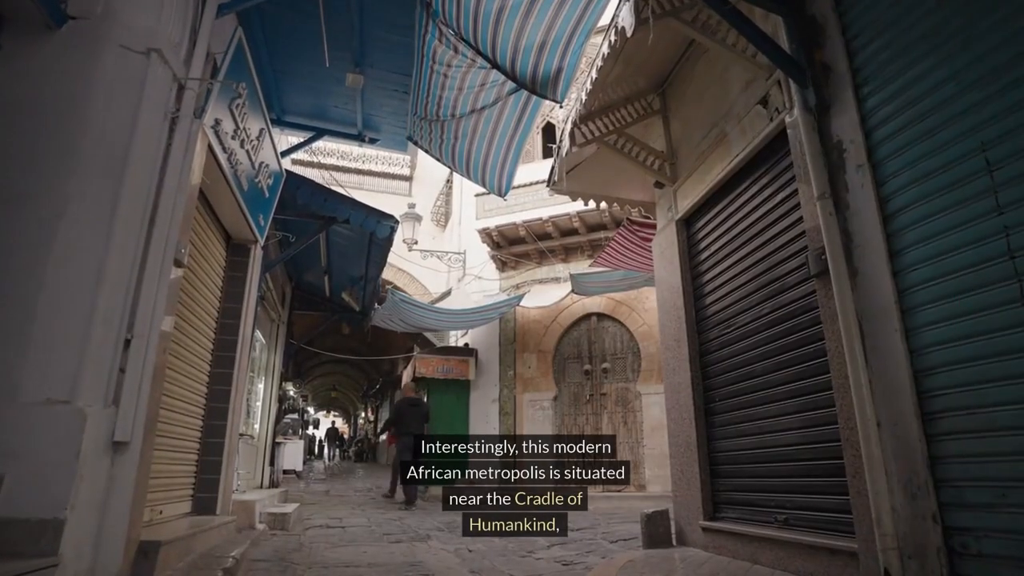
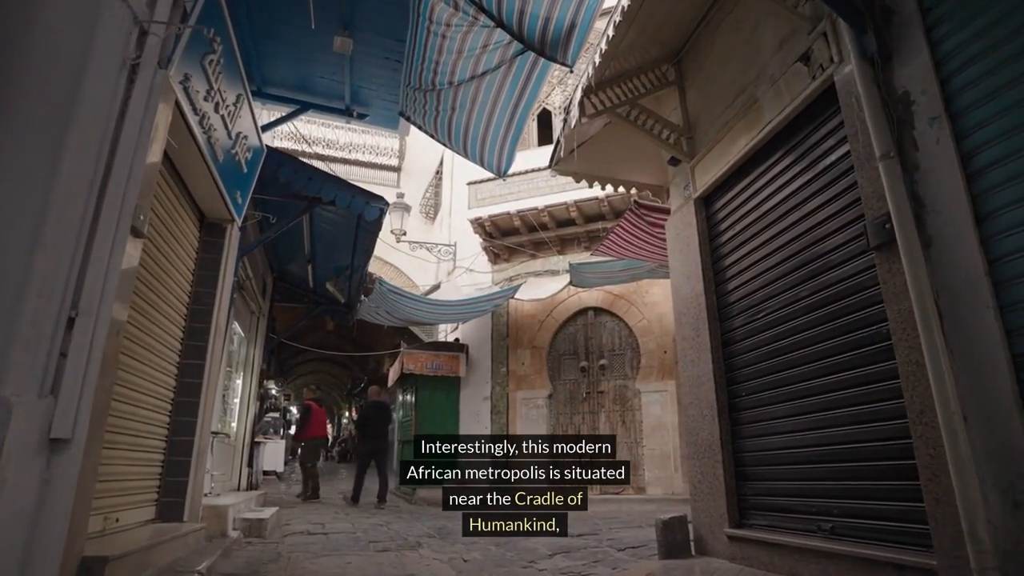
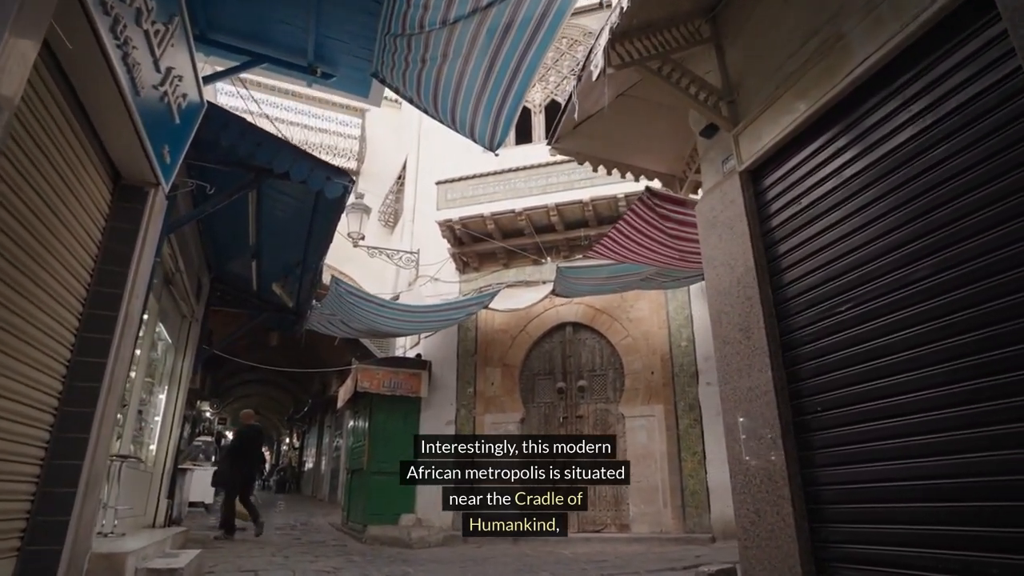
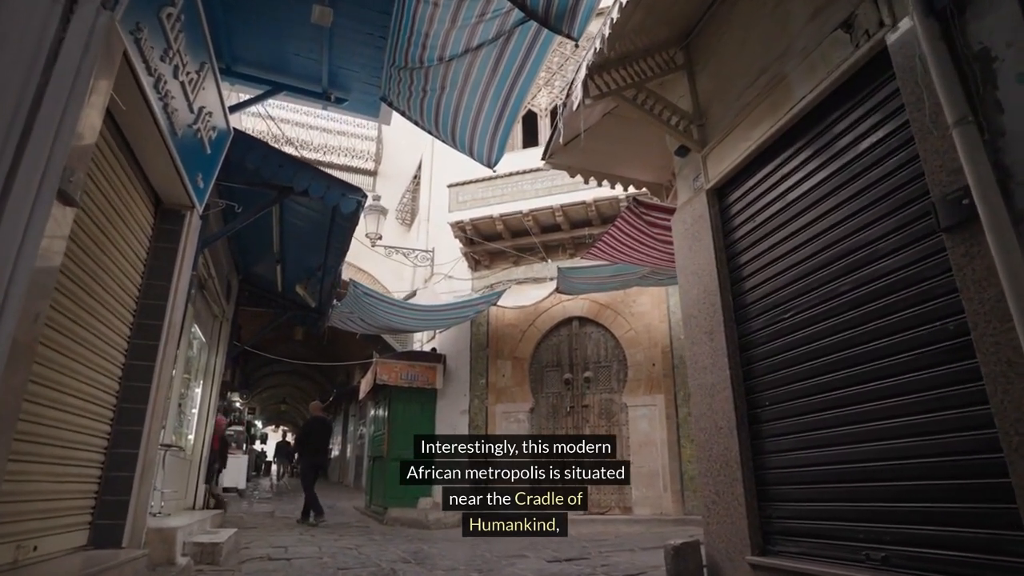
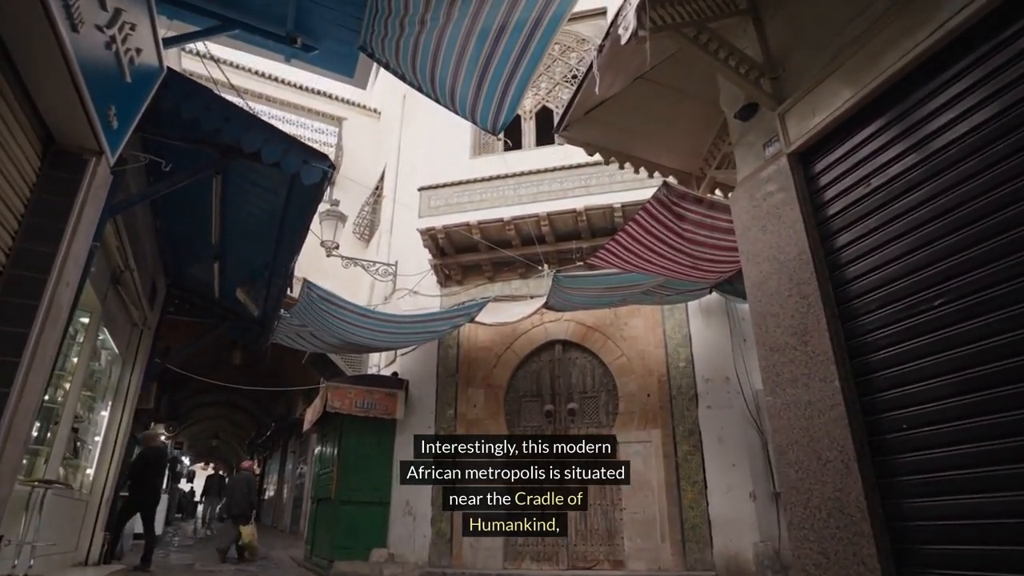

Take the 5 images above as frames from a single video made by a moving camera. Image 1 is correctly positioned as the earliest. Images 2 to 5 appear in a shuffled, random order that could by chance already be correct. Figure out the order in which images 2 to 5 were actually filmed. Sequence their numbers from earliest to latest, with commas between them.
2, 4, 3, 5
